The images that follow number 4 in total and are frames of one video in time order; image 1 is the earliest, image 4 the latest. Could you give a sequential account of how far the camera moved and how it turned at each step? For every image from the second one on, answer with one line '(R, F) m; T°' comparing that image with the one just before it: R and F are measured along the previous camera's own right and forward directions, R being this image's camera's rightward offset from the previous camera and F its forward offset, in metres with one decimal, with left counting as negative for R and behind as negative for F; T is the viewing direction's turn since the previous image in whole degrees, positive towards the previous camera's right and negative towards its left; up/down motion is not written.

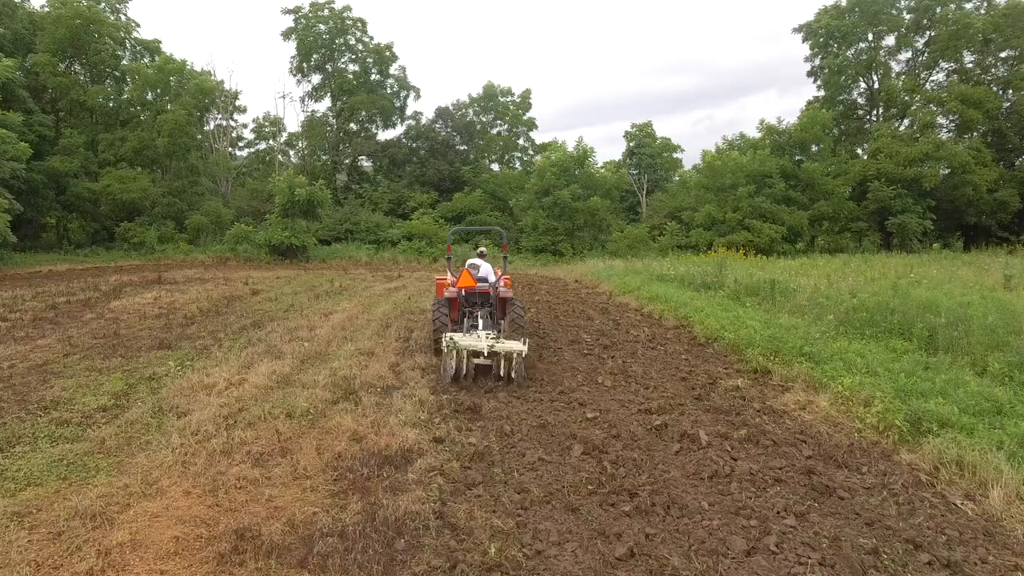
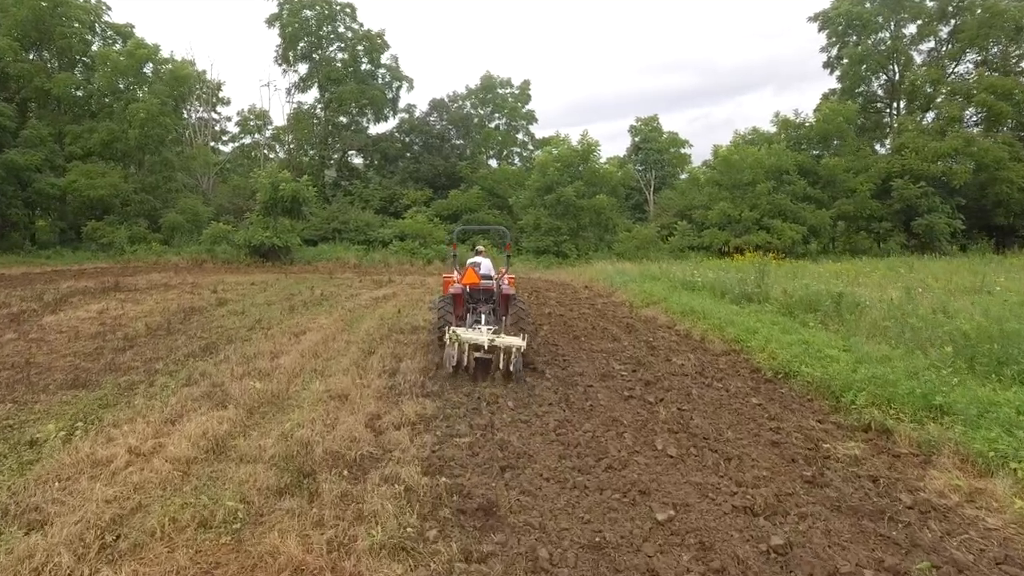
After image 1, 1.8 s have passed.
(-0.2, +1.8) m; 0°
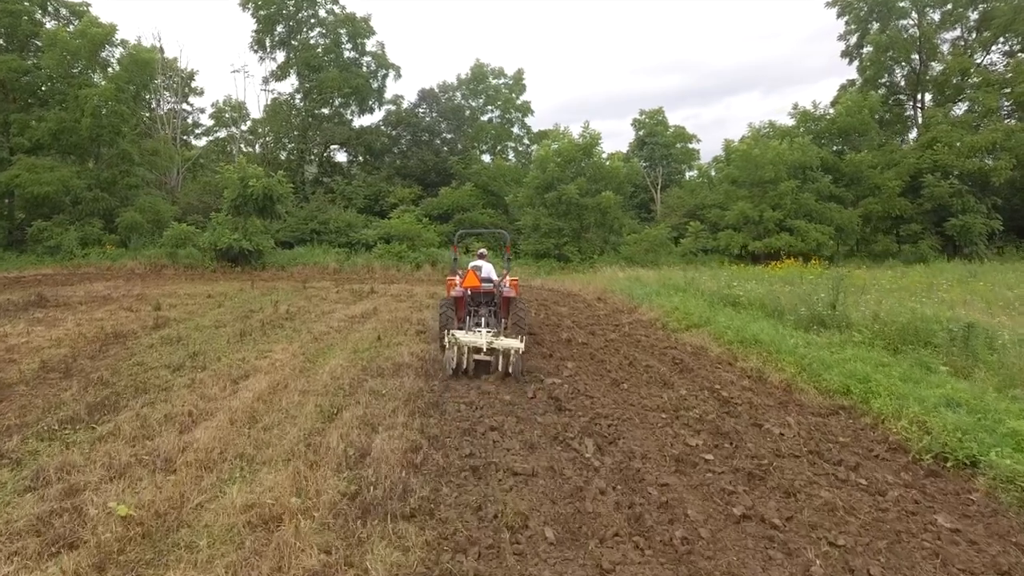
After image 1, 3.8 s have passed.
(-0.3, +2.2) m; +1°
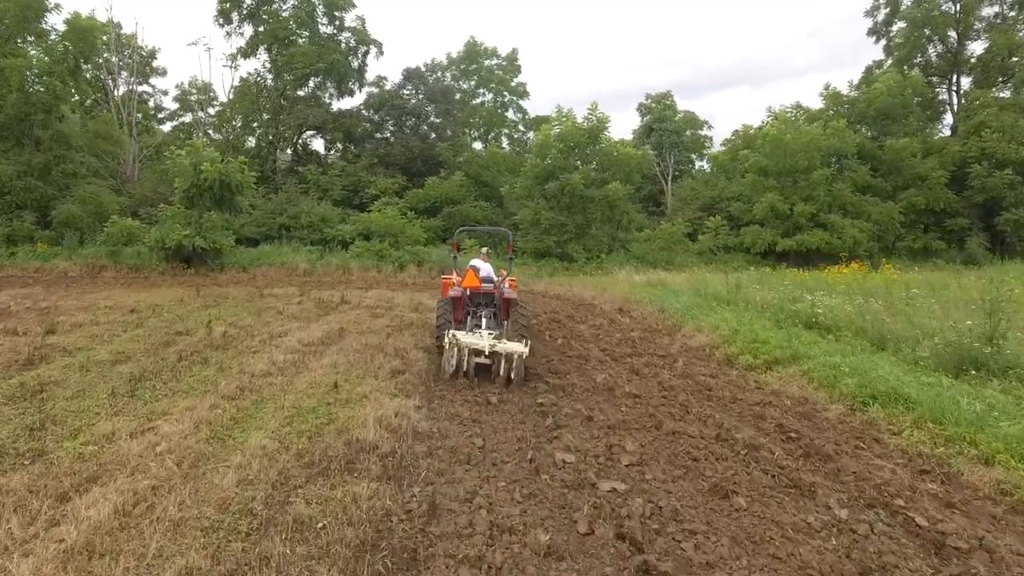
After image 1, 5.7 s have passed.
(-0.3, +2.6) m; +1°
